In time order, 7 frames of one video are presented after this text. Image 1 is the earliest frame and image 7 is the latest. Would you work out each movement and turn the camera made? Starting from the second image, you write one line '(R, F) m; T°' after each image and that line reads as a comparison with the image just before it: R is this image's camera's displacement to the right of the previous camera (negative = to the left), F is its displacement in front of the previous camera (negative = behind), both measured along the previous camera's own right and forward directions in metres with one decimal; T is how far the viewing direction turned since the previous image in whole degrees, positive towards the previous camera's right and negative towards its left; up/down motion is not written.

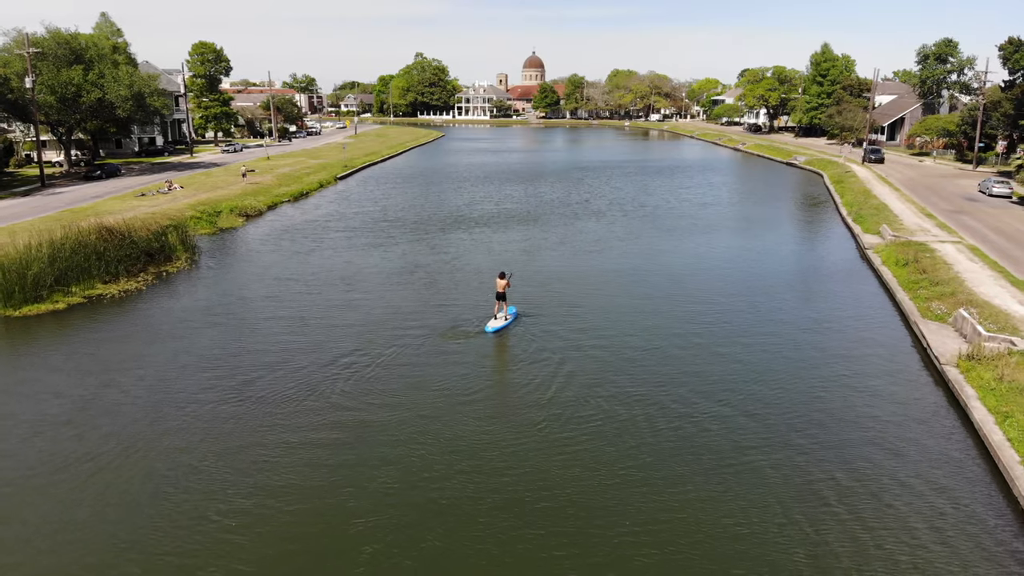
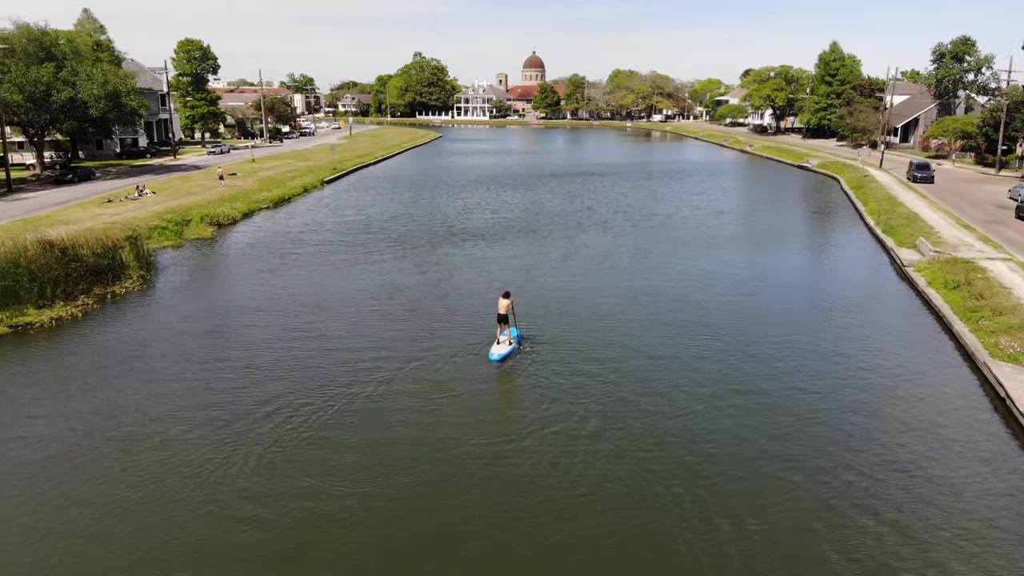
(+0.2, +4.0) m; 0°
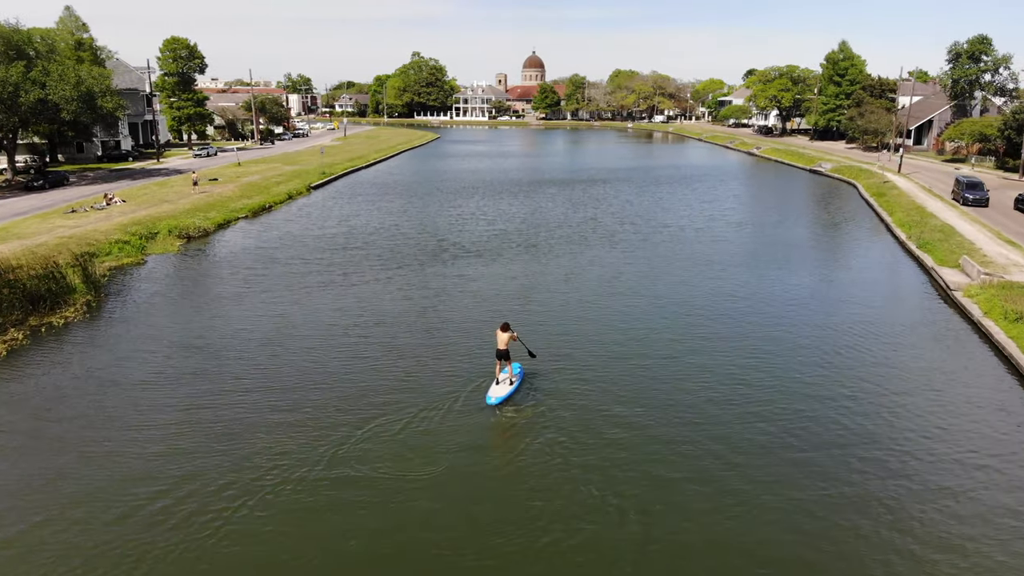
(+0.1, +3.7) m; 0°
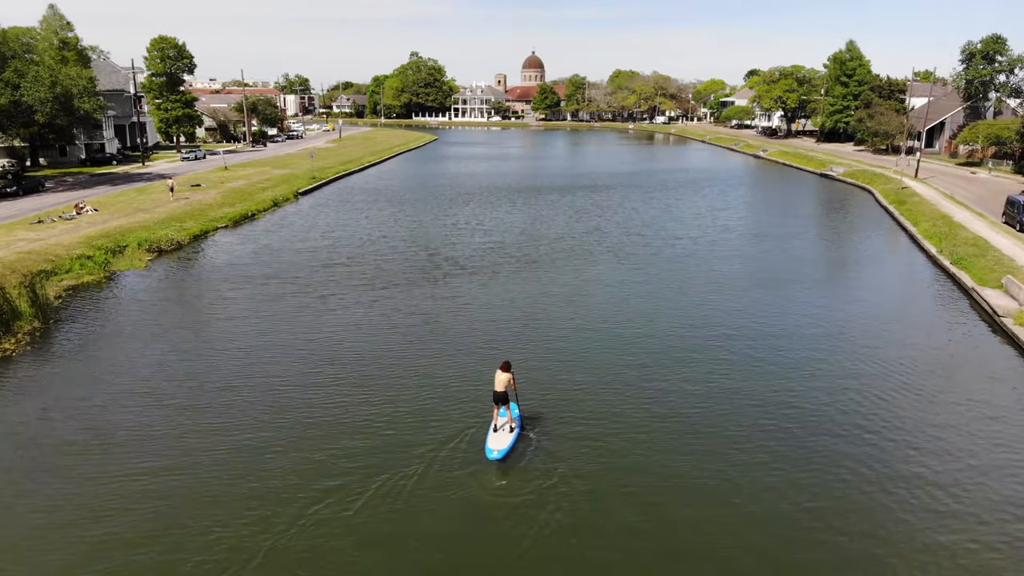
(+0.1, +3.0) m; 0°
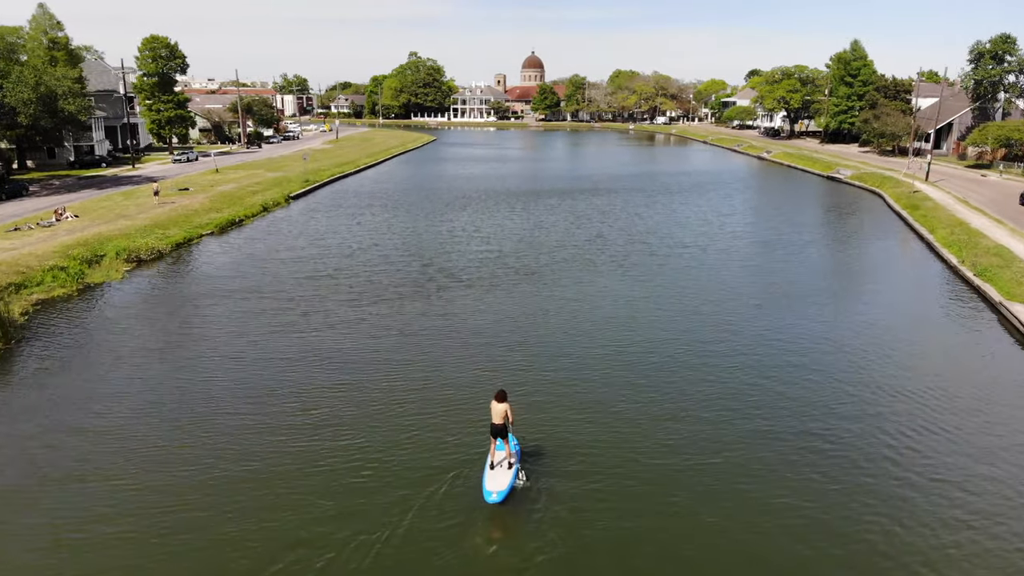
(+0.1, +1.8) m; 0°
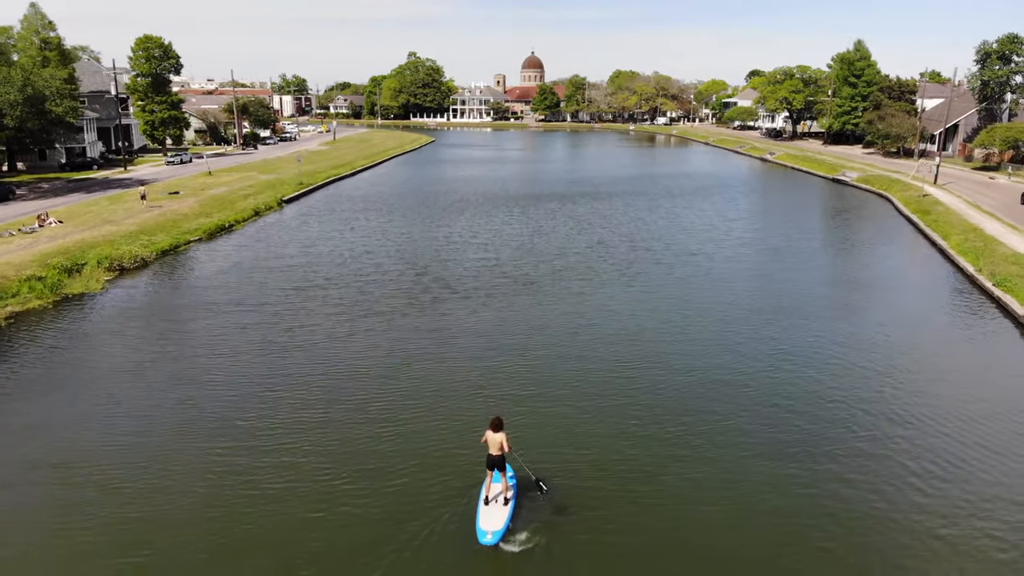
(+0.1, +1.4) m; 0°
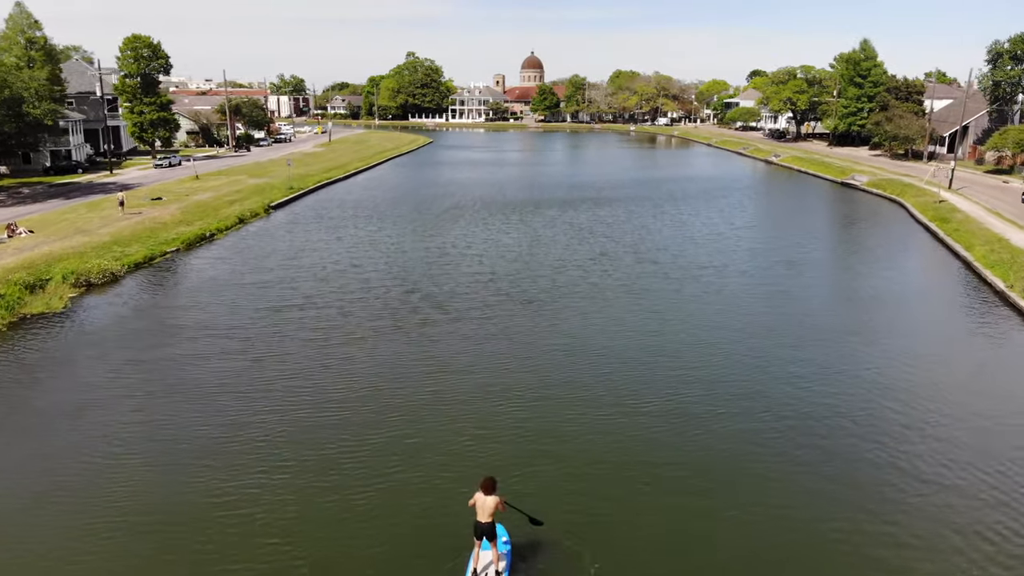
(+0.2, +2.3) m; 0°
